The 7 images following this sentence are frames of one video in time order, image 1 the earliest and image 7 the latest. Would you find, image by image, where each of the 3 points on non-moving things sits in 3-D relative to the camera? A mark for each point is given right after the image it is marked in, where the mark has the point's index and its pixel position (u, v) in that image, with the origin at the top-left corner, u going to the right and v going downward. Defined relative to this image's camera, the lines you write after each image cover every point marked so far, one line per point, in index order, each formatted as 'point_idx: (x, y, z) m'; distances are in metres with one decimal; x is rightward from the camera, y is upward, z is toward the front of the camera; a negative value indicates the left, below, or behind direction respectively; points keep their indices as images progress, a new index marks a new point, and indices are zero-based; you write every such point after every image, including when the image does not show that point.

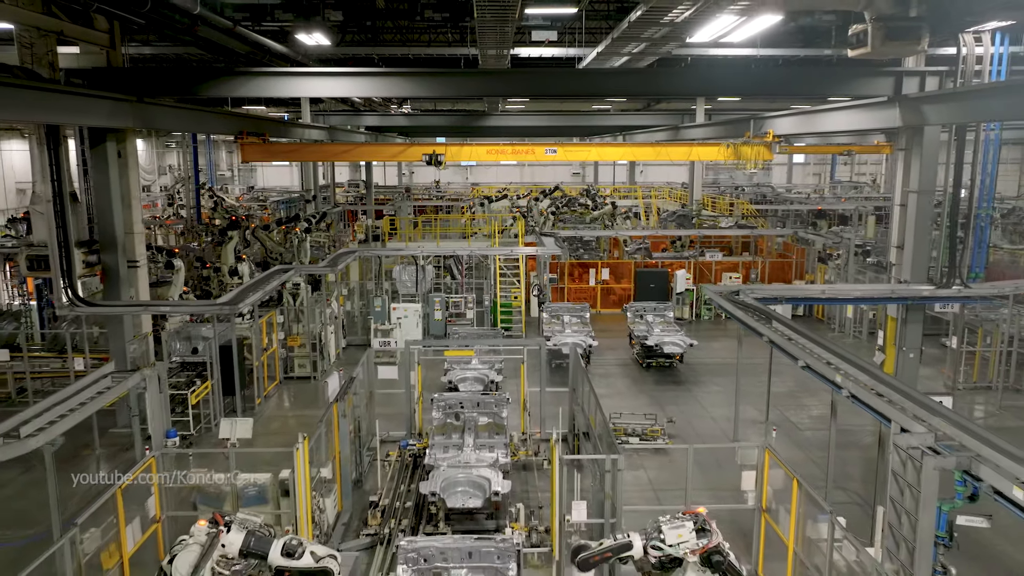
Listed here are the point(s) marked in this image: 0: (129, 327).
0: (-6.7, -0.7, +10.3) m
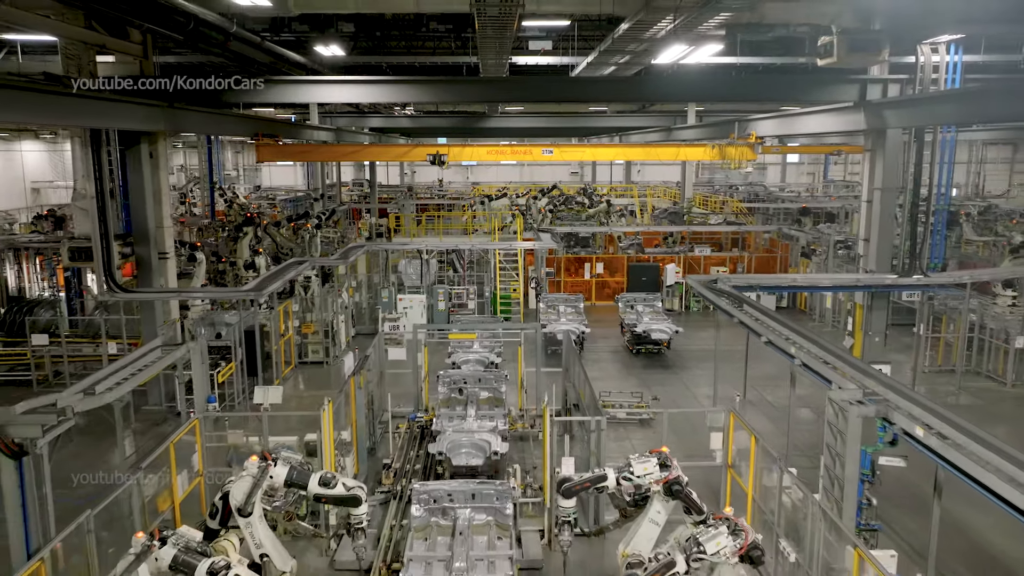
0: (-6.7, -0.5, +11.2) m
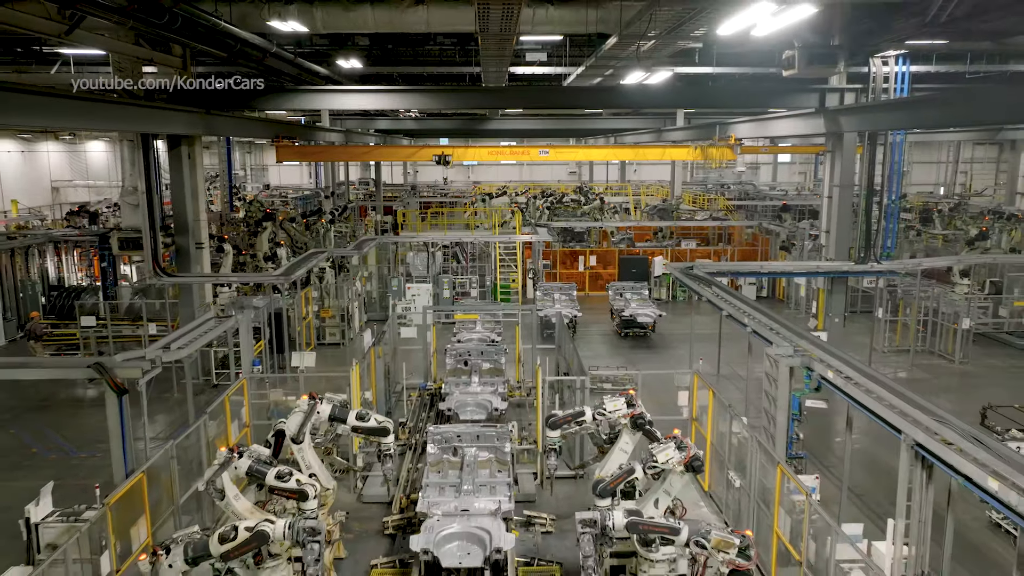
0: (-6.7, -0.2, +12.5) m
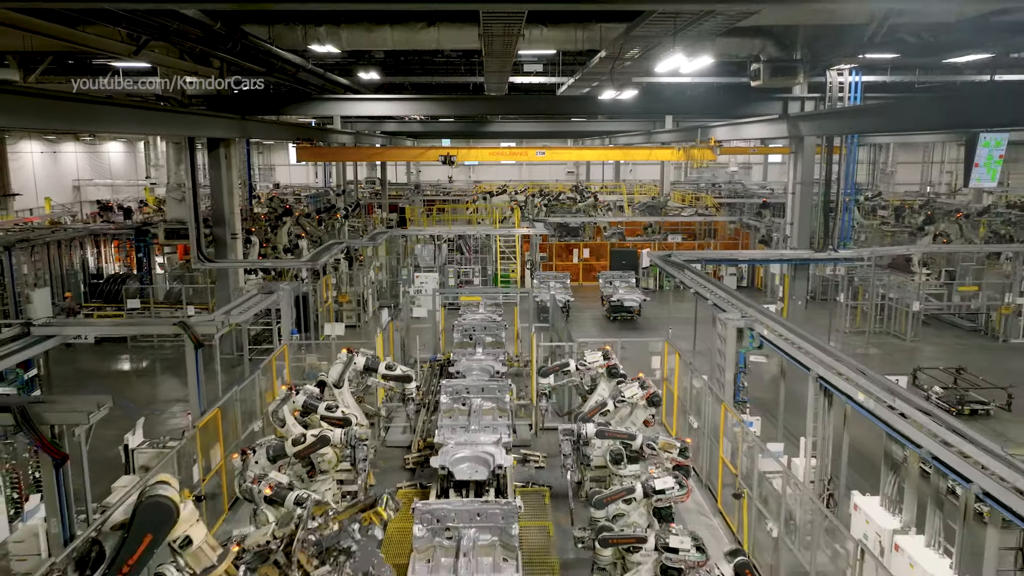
0: (-6.8, +0.2, +14.1) m
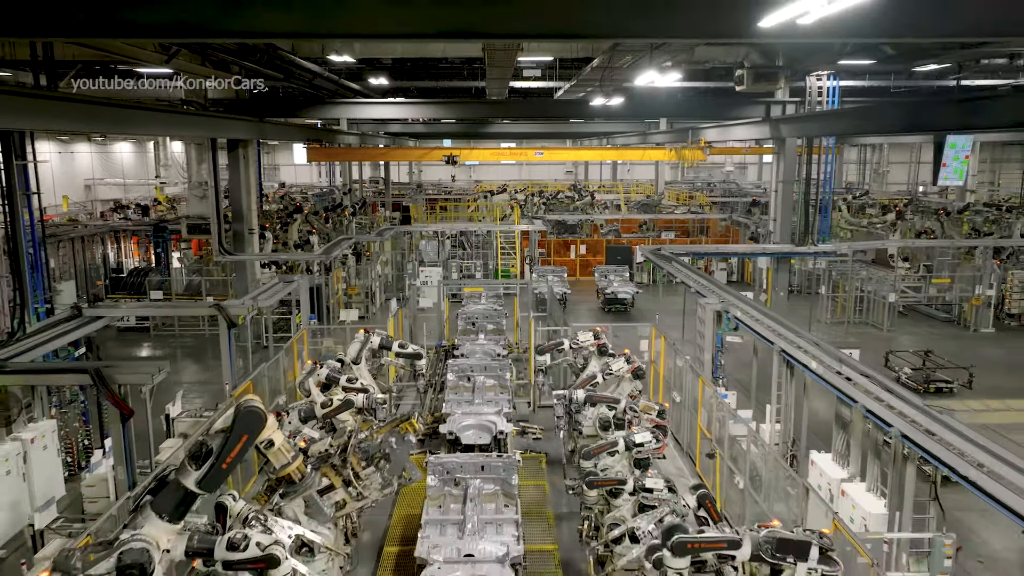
0: (-6.8, +0.4, +15.1) m
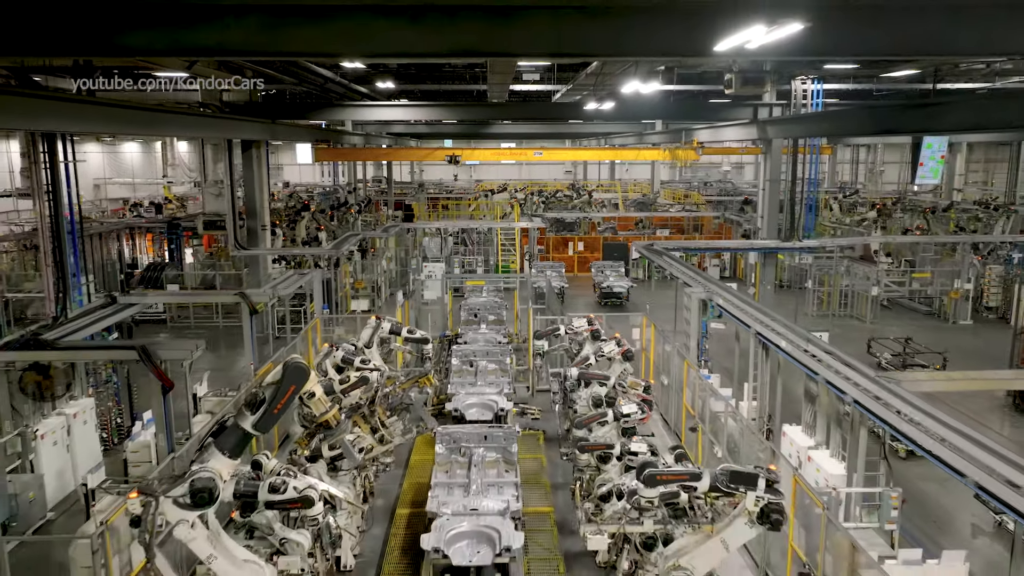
0: (-6.7, +0.5, +15.8) m
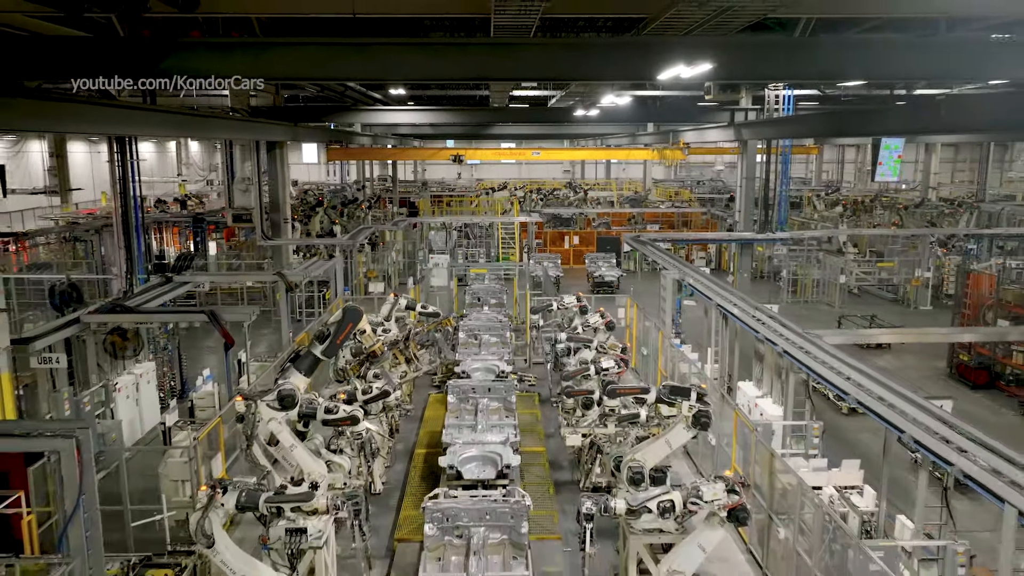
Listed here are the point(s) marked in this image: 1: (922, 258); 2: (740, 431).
0: (-6.8, +0.9, +17.4) m
1: (+12.7, +0.9, +18.1) m
2: (+2.9, -1.8, +7.6) m
